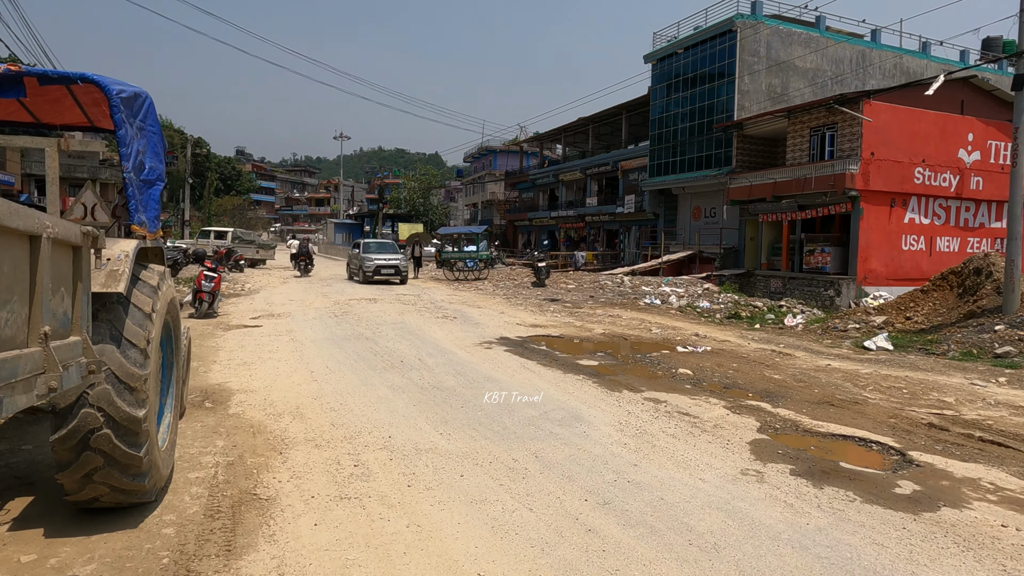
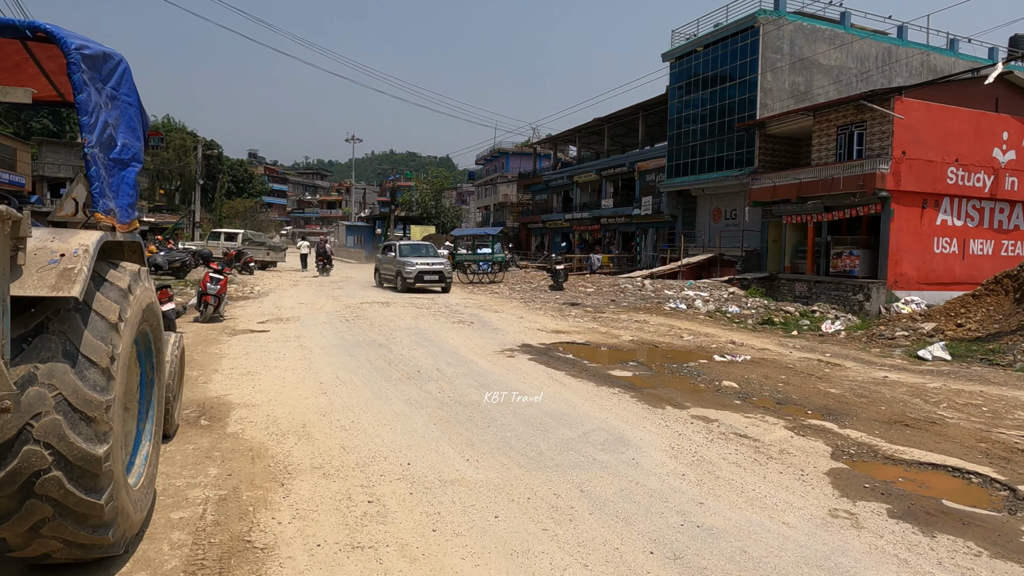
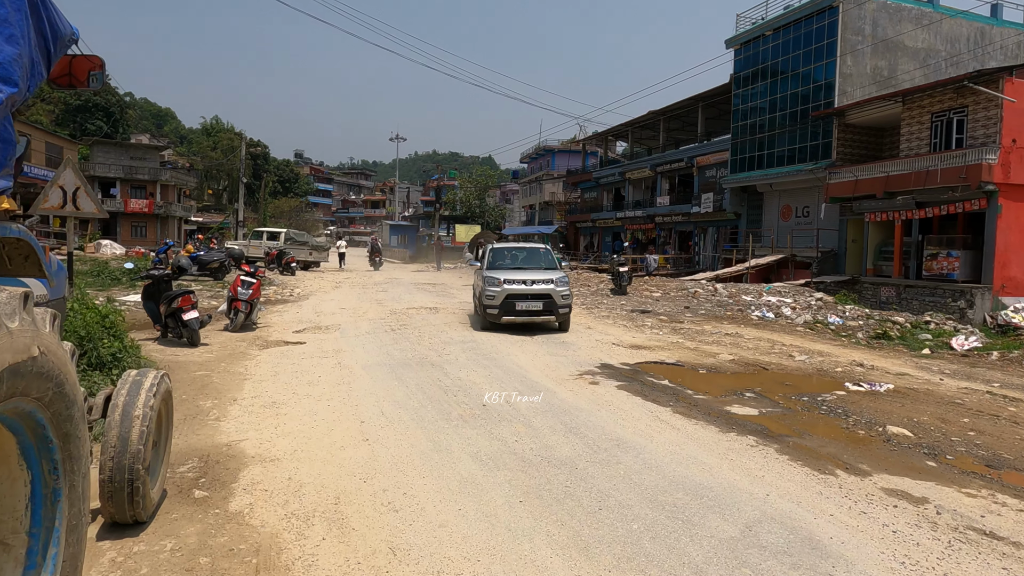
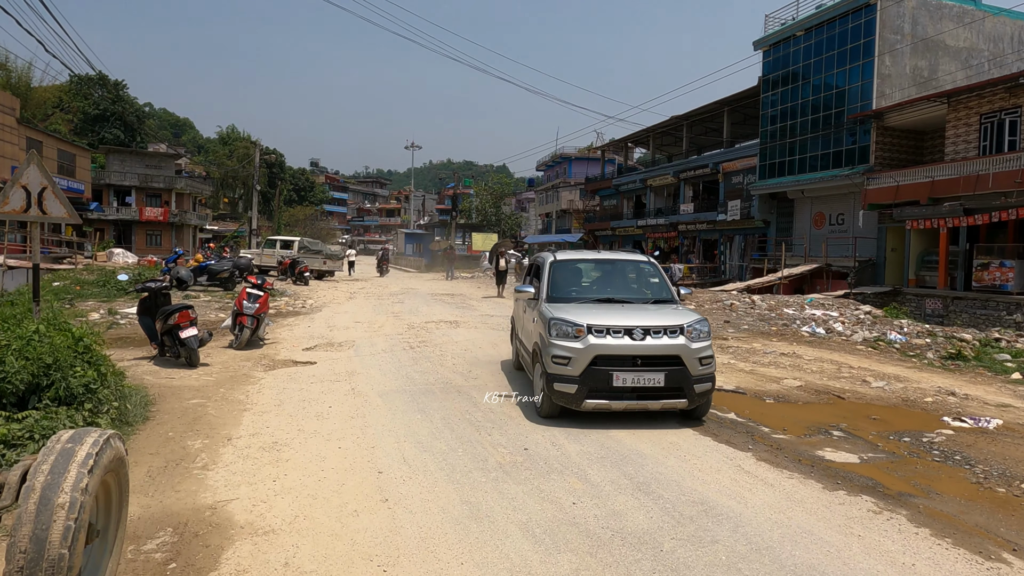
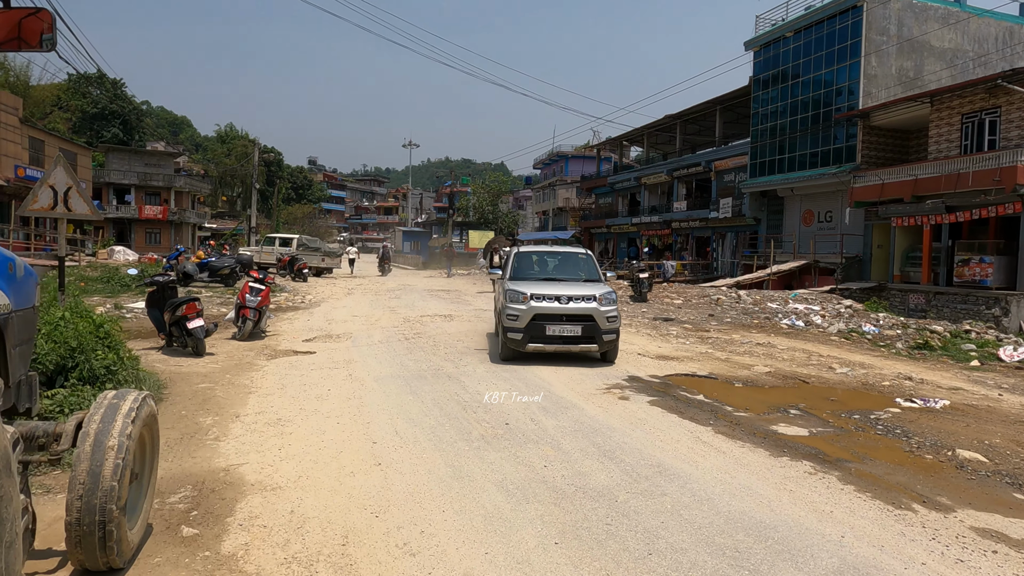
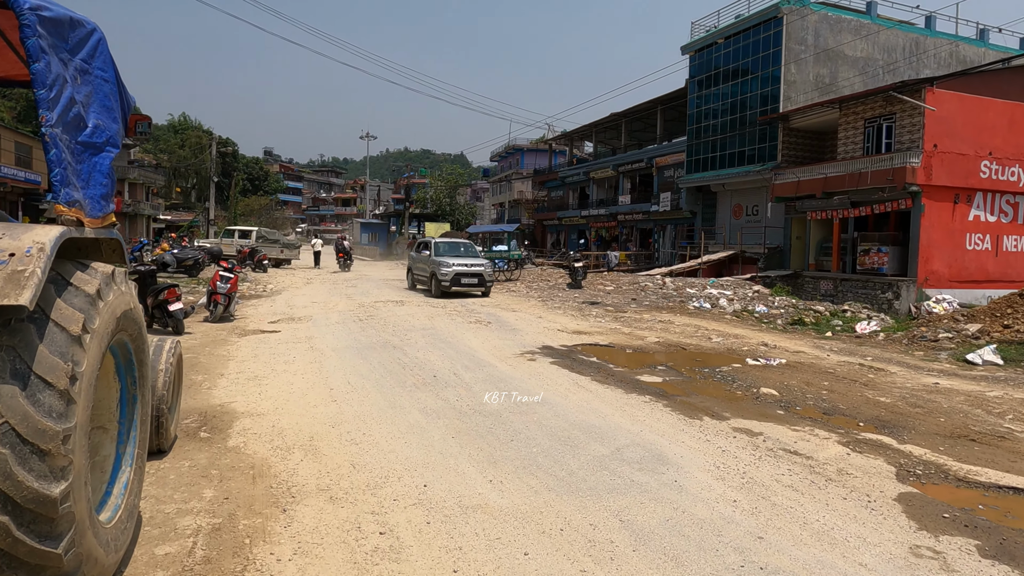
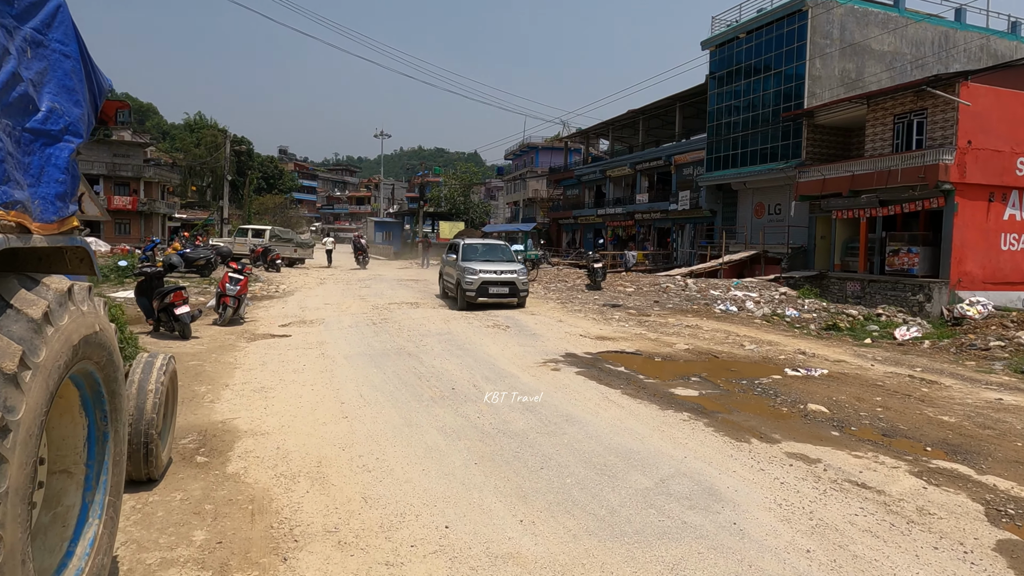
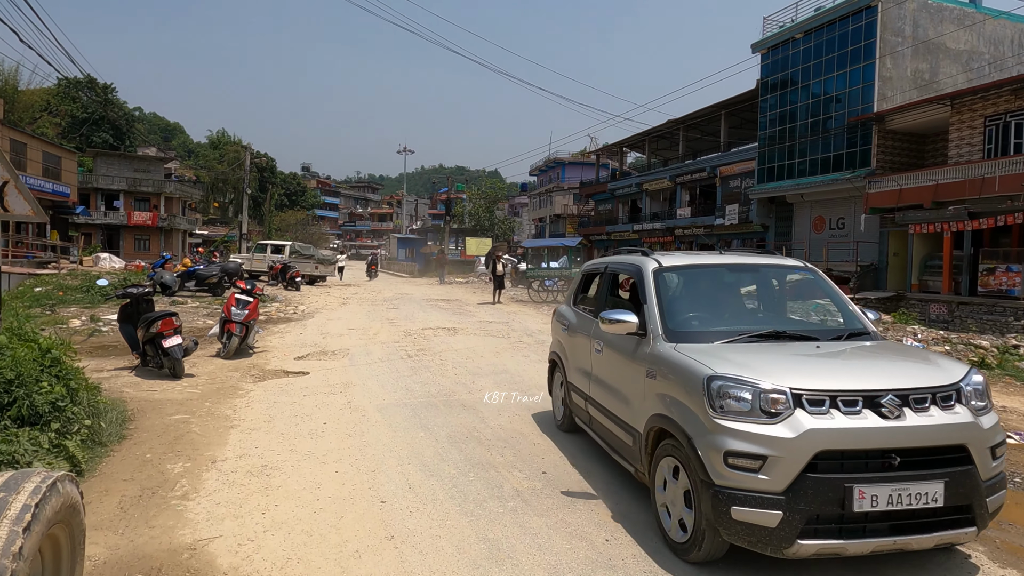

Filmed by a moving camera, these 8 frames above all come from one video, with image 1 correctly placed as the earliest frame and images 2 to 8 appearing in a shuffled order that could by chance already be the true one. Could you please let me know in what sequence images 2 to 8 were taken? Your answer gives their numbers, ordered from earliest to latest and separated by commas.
2, 6, 7, 3, 5, 4, 8
